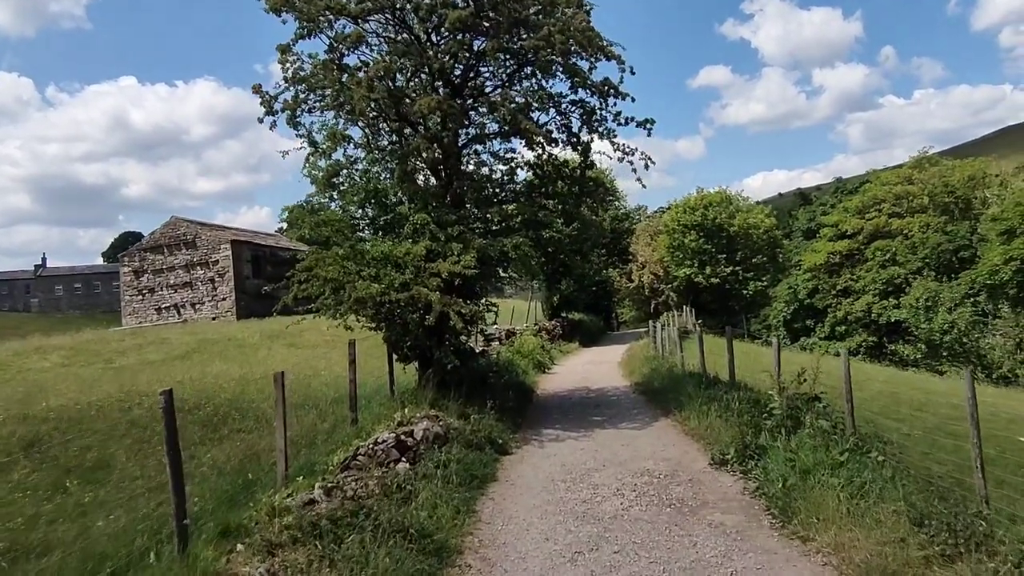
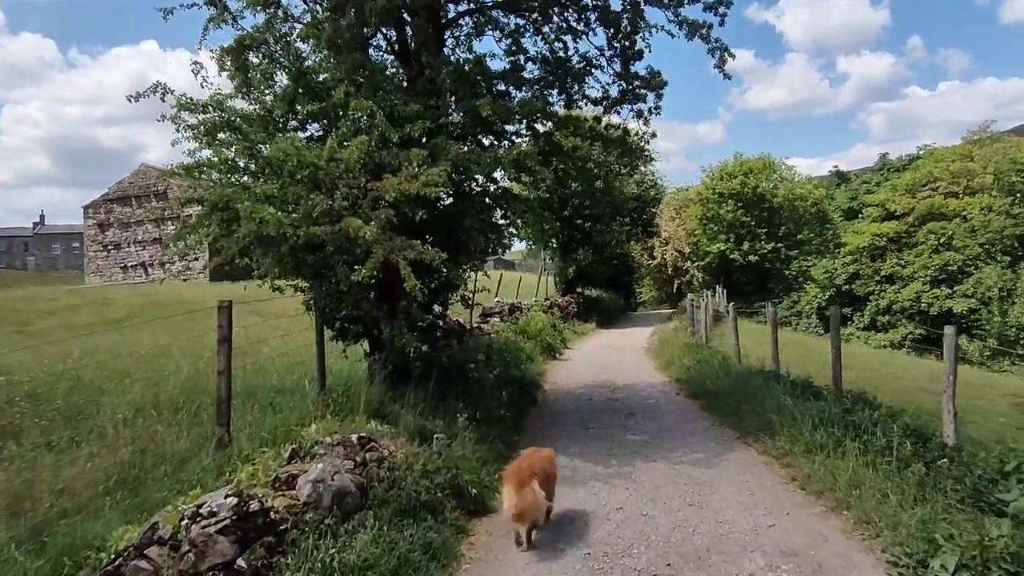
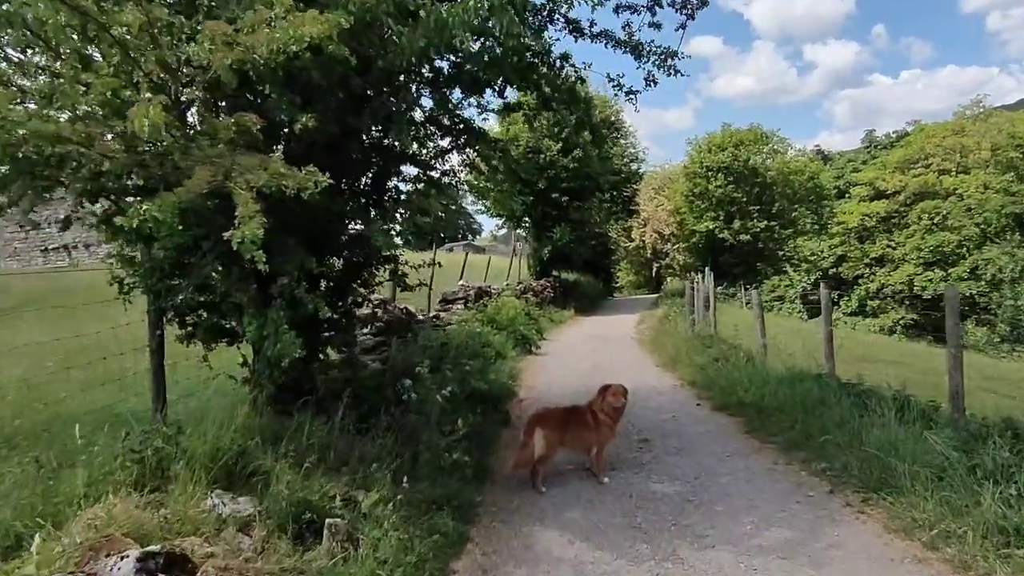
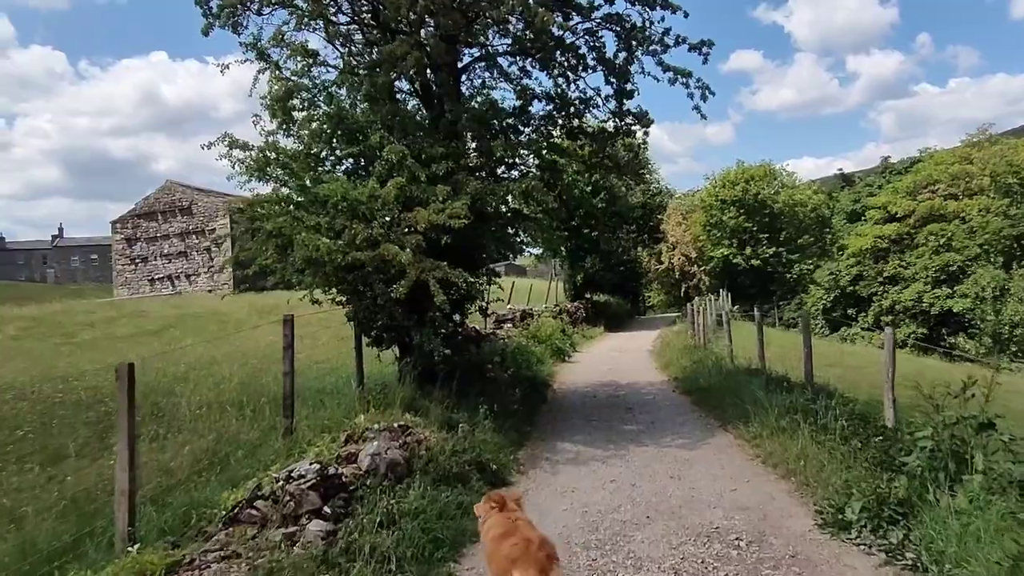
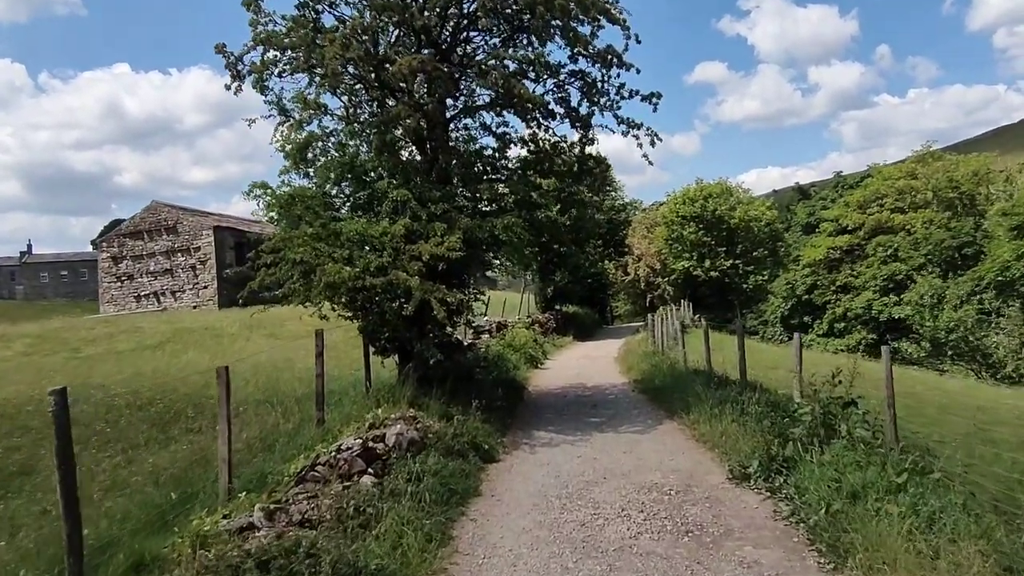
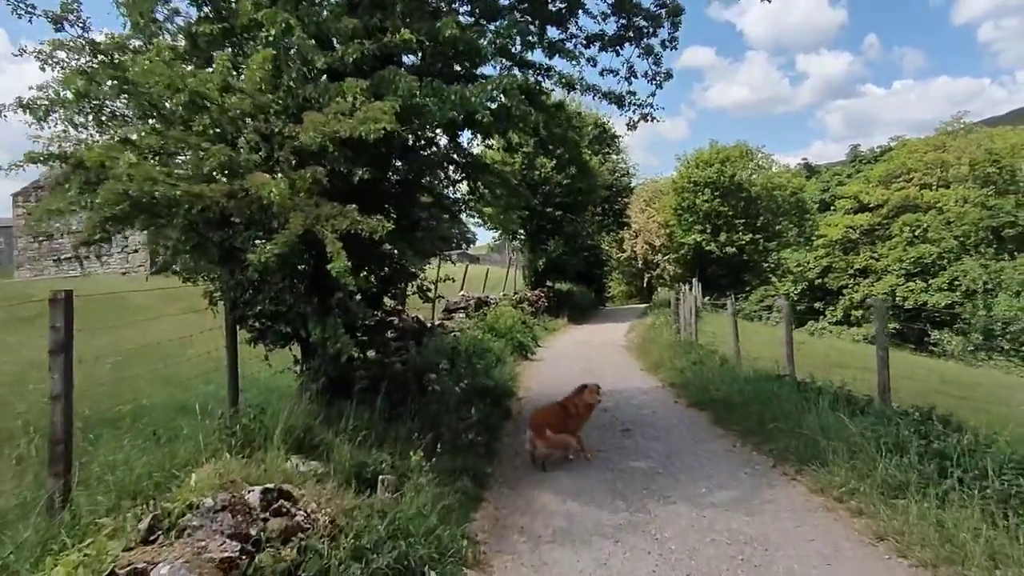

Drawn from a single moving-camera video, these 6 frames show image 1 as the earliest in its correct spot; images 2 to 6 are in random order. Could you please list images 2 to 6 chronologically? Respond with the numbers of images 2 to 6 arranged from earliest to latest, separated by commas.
5, 4, 2, 6, 3
